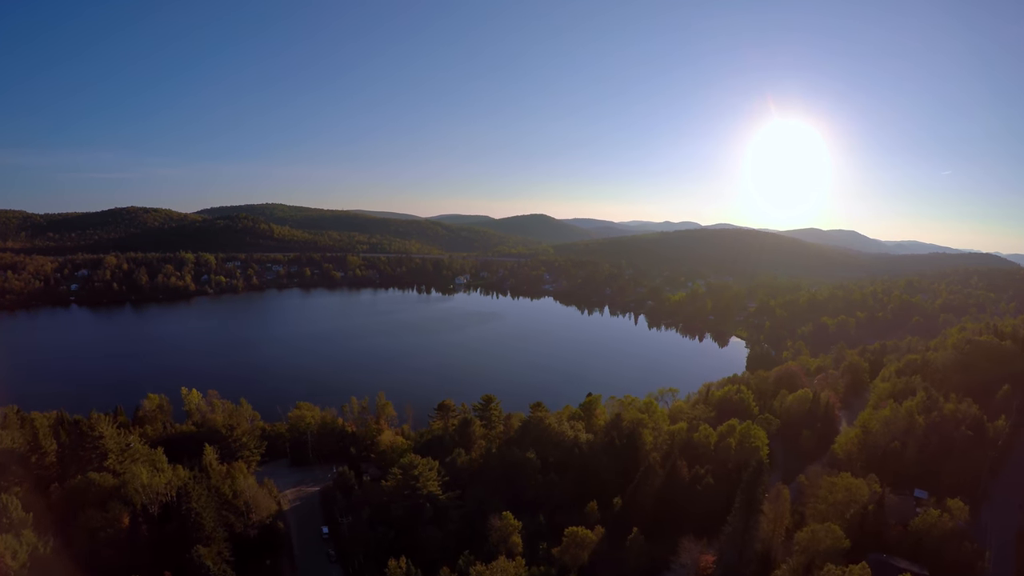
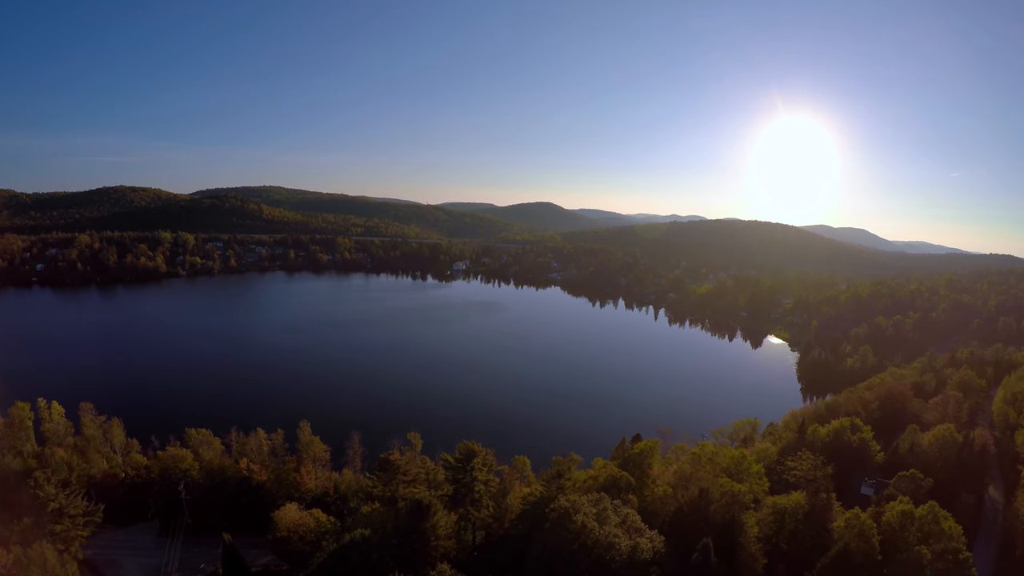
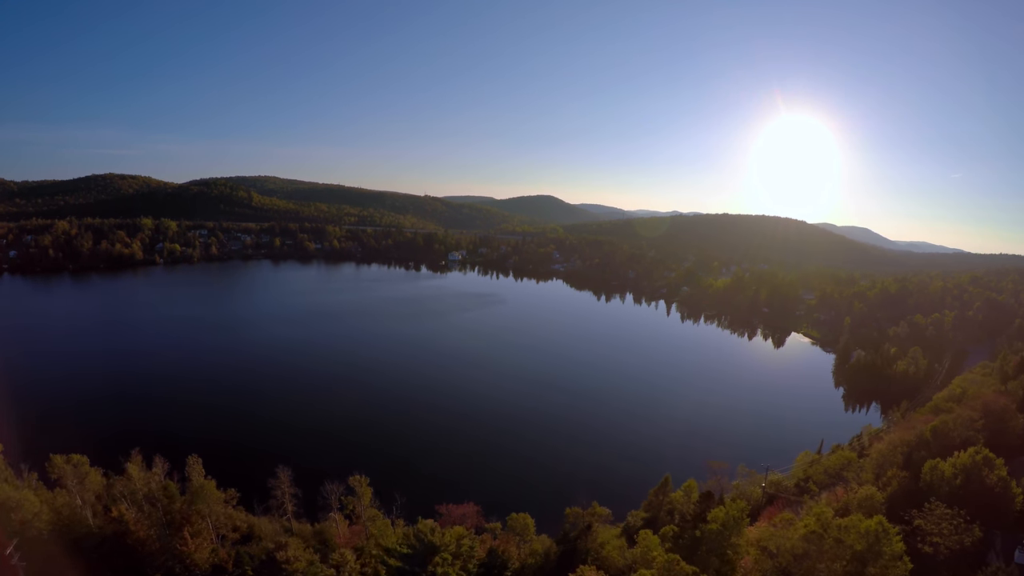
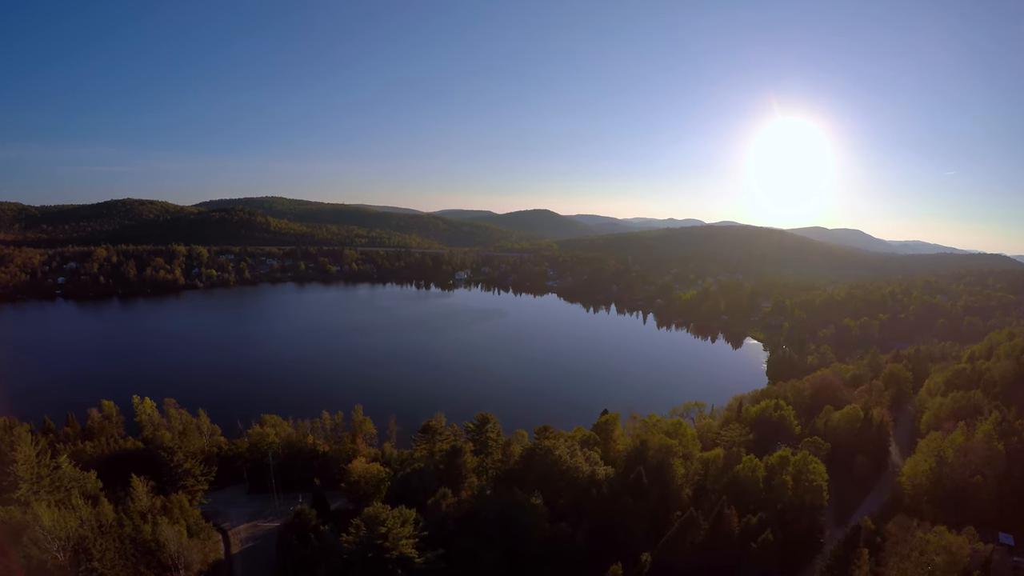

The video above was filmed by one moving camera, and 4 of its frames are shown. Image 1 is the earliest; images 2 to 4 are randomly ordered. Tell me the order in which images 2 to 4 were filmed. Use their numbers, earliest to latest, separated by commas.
4, 2, 3
